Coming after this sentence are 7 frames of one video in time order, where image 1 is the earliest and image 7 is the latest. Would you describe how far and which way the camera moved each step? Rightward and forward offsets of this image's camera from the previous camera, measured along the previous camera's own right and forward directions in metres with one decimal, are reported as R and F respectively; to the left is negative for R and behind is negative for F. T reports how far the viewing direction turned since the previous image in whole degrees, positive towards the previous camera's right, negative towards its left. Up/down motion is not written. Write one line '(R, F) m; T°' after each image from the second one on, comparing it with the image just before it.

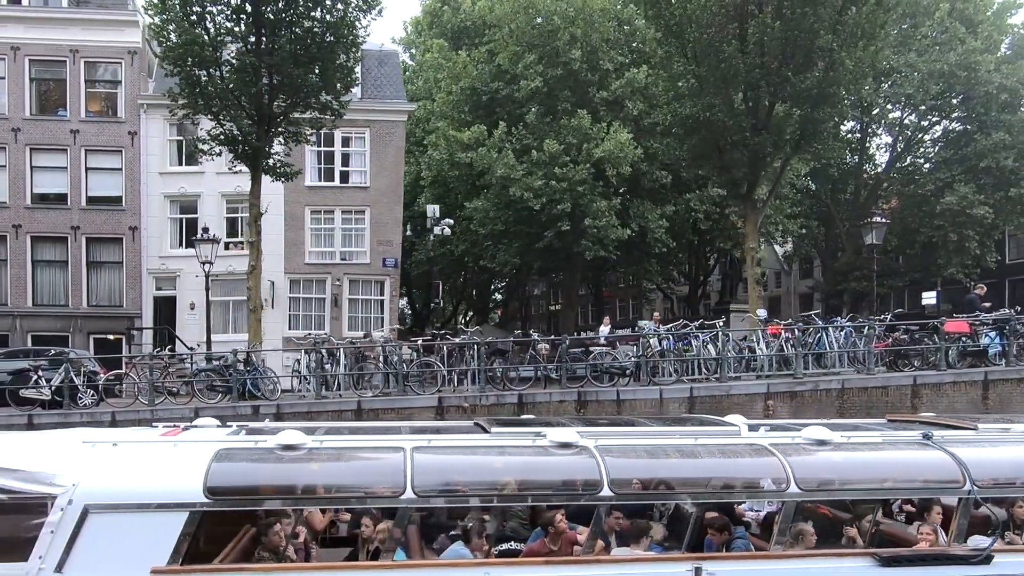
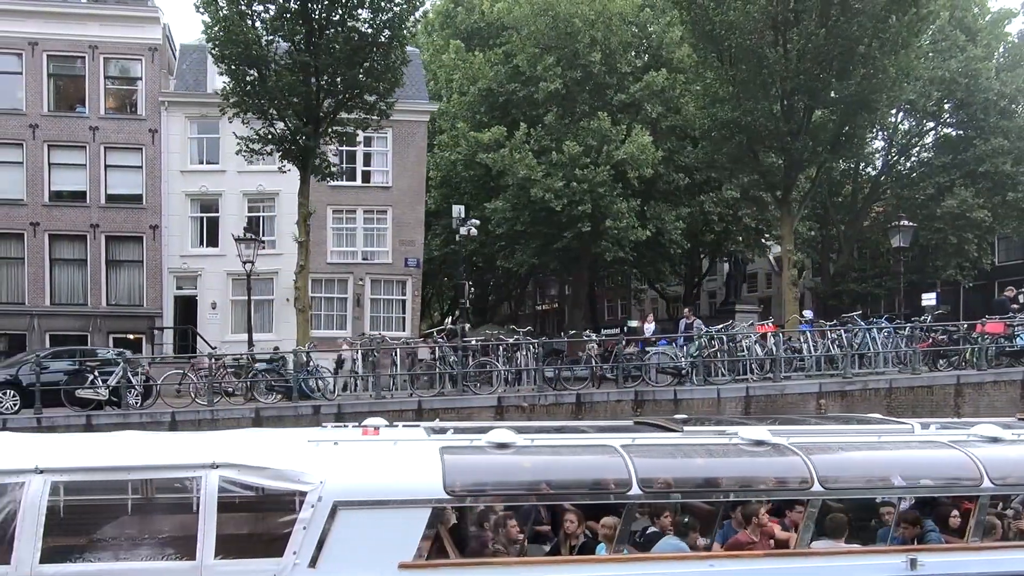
(-1.7, -0.2) m; +2°
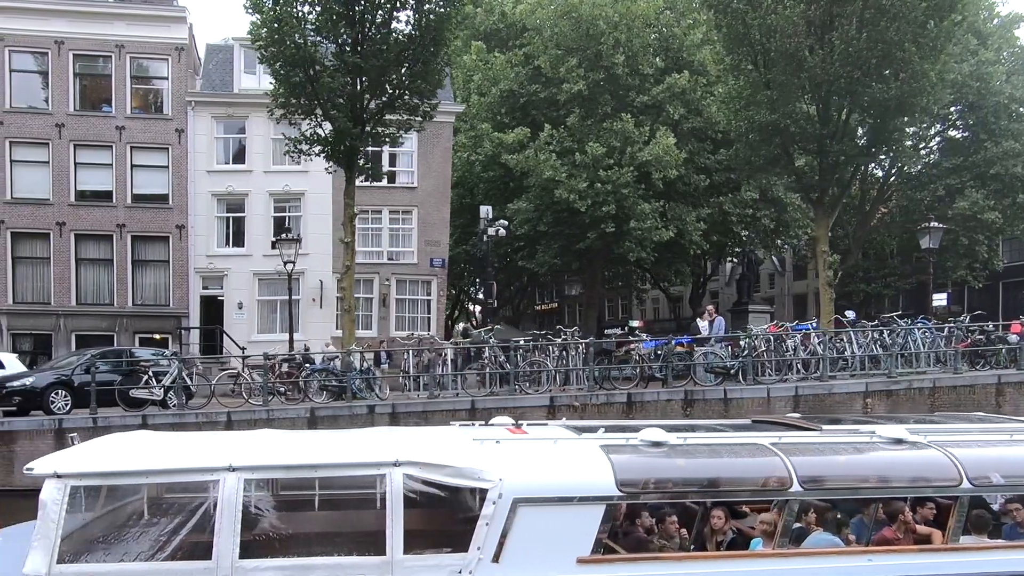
(-1.2, -0.2) m; +1°
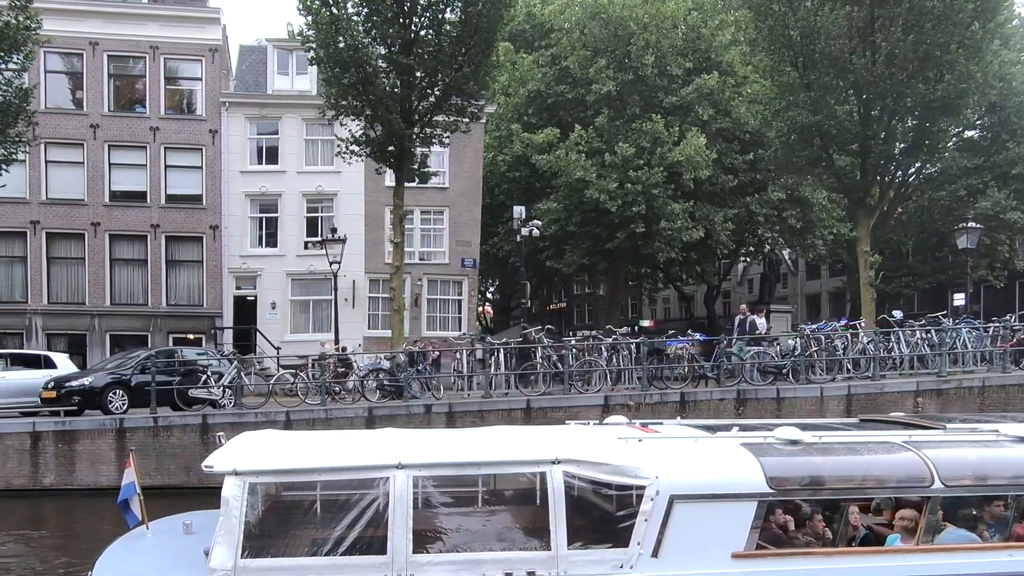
(-1.1, -0.1) m; 0°
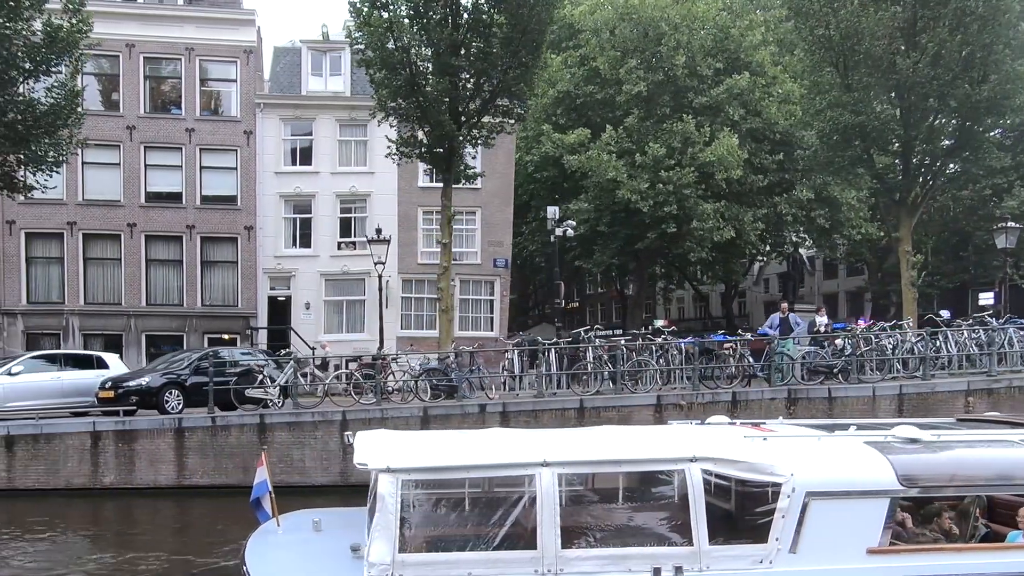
(-0.9, -0.1) m; 0°
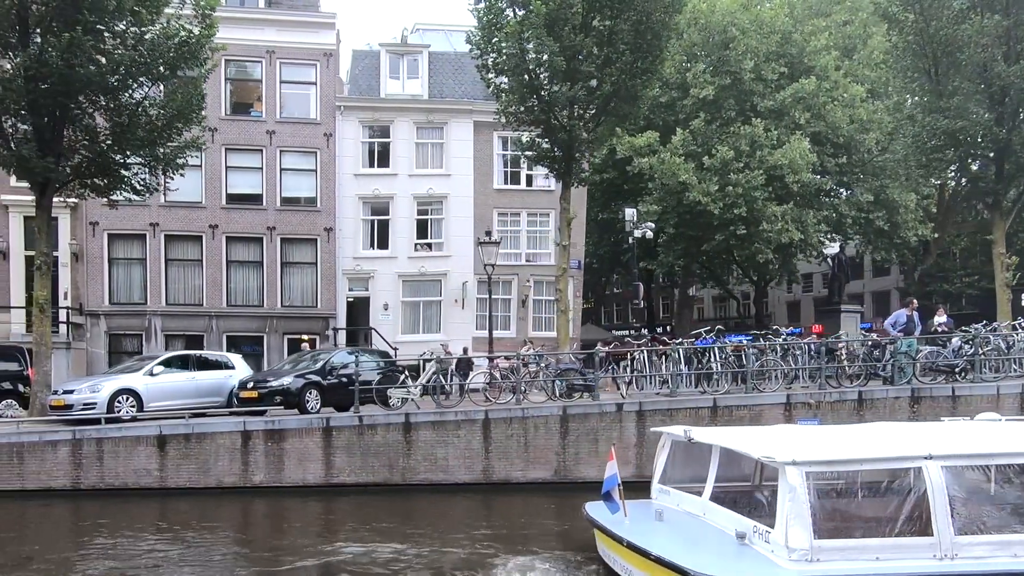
(-2.8, -0.3) m; +1°
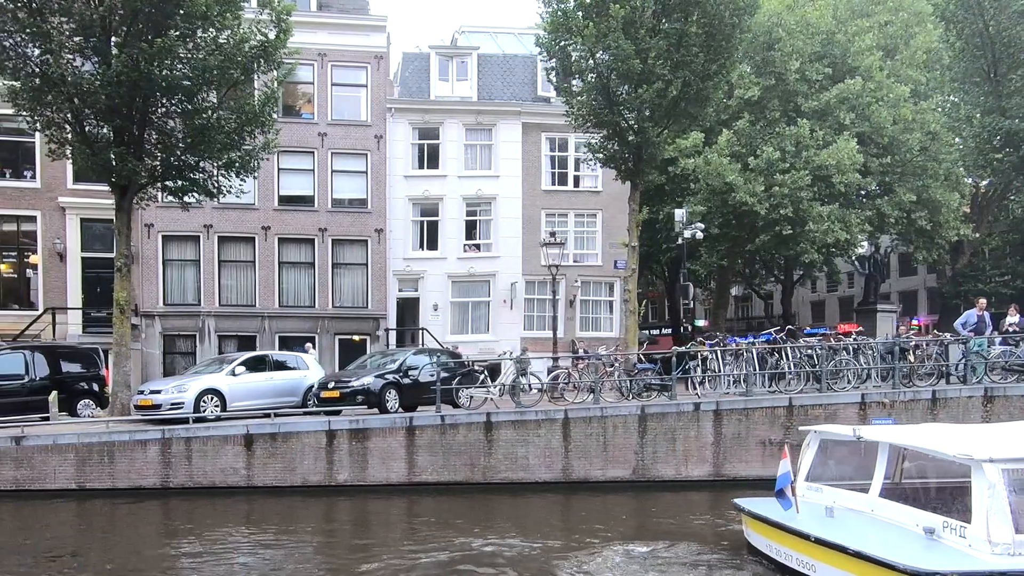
(-1.4, -0.2) m; 0°
